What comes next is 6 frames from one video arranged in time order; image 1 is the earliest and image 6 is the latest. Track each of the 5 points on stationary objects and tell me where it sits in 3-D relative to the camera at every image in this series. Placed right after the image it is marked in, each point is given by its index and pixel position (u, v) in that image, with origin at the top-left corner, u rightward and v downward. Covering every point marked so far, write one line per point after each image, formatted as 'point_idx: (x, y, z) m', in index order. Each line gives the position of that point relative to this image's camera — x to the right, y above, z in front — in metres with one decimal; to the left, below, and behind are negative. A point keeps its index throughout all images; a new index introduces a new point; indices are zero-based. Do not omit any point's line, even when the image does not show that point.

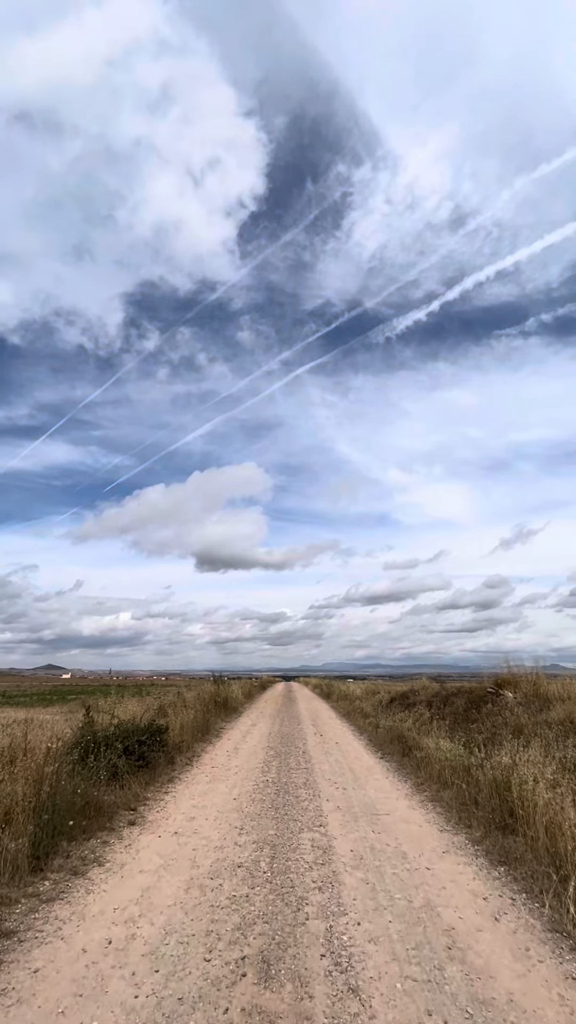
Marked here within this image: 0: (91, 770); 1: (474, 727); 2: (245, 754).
0: (-3.1, -4.0, +8.8) m
1: (+5.2, -6.0, +15.7) m
2: (-1.0, -5.9, +13.6) m
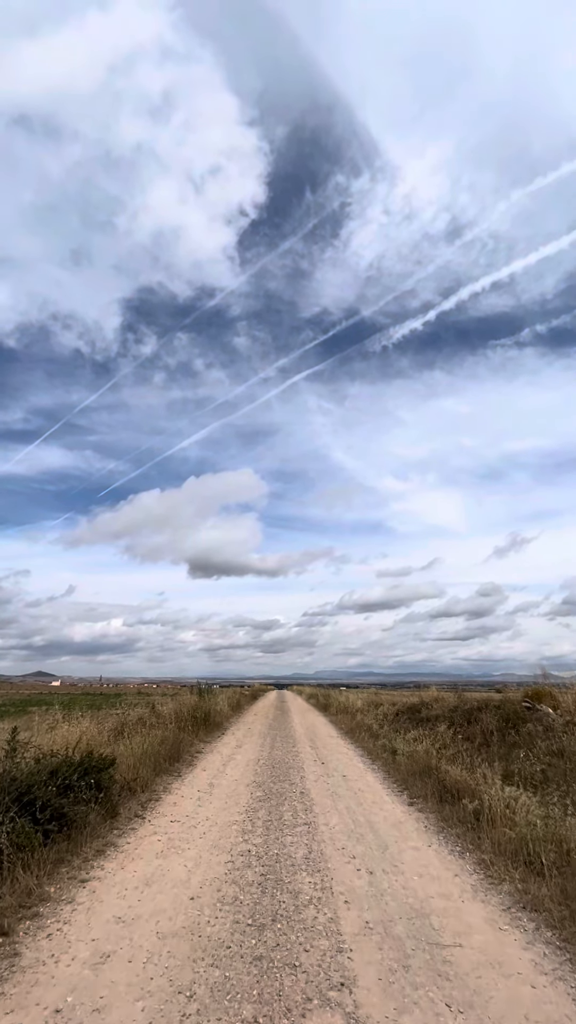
0: (-3.1, -3.1, +5.1) m
1: (+5.0, -5.2, +12.1) m
2: (-1.2, -5.0, +10.0) m
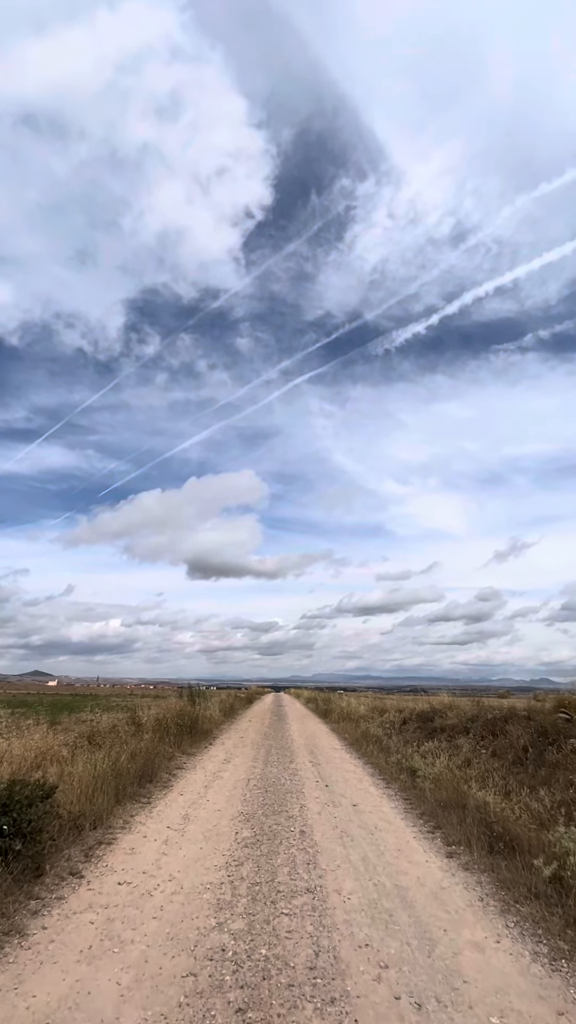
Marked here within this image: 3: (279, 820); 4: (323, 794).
0: (-3.2, -2.4, +2.7) m
1: (+5.0, -4.7, +9.7) m
2: (-1.2, -4.4, +7.6) m
3: (-0.1, -4.7, +8.6) m
4: (+0.7, -5.3, +10.6) m
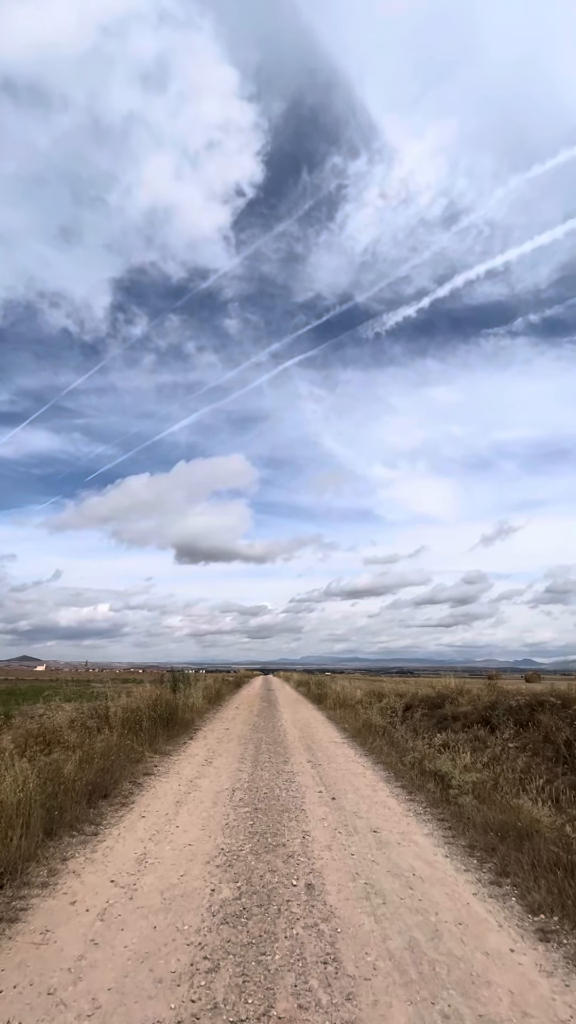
0: (-3.1, -1.6, +0.1) m
1: (+4.9, -3.7, +7.2) m
2: (-1.2, -3.5, +5.0) m
3: (-0.1, -3.8, +6.0) m
4: (+0.6, -4.3, +8.1) m
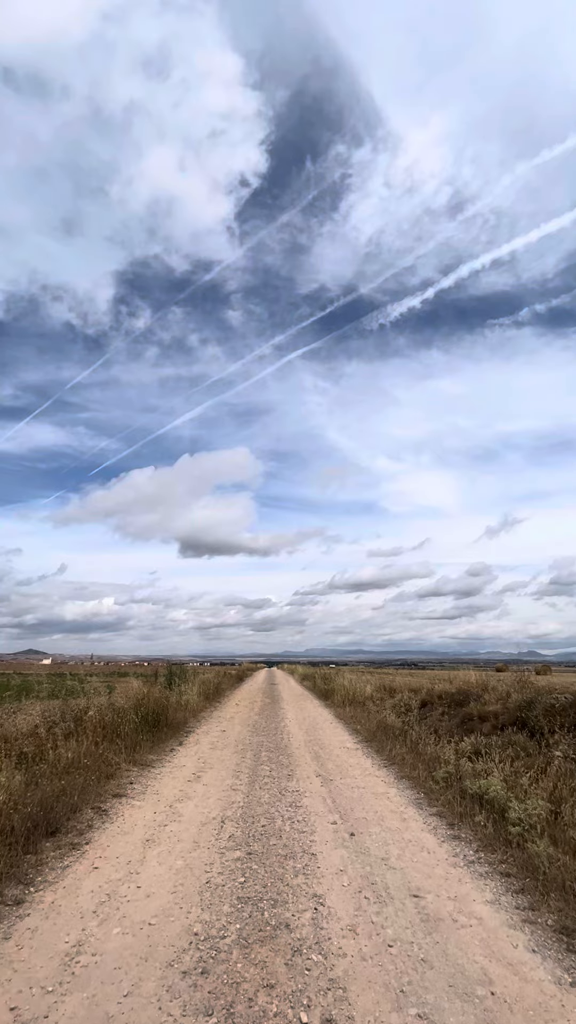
0: (-3.1, -1.1, -2.0) m
1: (+5.0, -3.1, +5.1) m
2: (-1.2, -2.9, +2.9) m
3: (-0.1, -3.2, +4.0) m
4: (+0.7, -3.7, +6.0) m
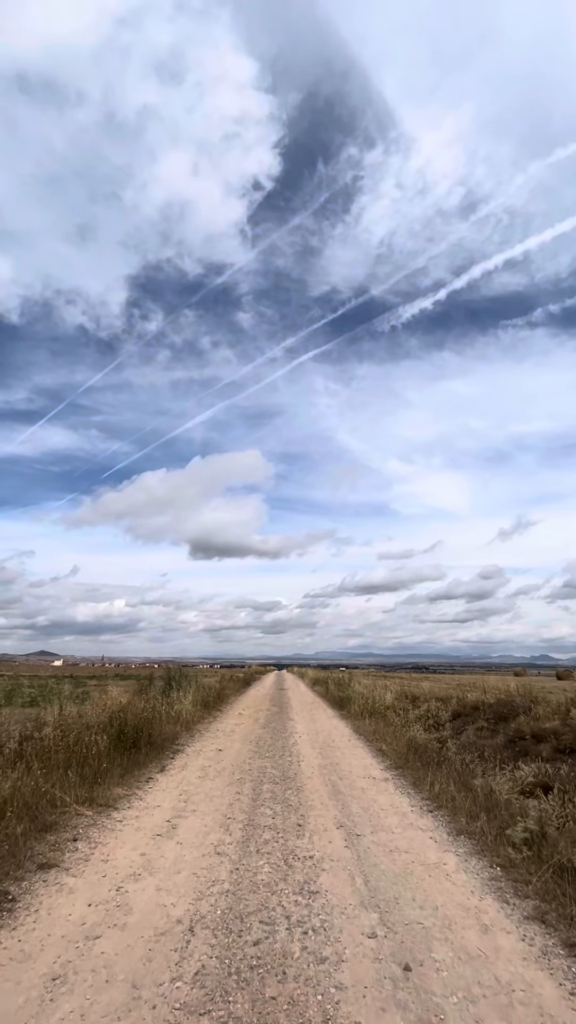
0: (-3.2, -0.4, -4.8) m
1: (+5.0, -2.4, +2.2) m
2: (-1.2, -2.2, +0.1) m
3: (-0.1, -2.5, +1.1) m
4: (+0.7, -3.0, +3.2) m
